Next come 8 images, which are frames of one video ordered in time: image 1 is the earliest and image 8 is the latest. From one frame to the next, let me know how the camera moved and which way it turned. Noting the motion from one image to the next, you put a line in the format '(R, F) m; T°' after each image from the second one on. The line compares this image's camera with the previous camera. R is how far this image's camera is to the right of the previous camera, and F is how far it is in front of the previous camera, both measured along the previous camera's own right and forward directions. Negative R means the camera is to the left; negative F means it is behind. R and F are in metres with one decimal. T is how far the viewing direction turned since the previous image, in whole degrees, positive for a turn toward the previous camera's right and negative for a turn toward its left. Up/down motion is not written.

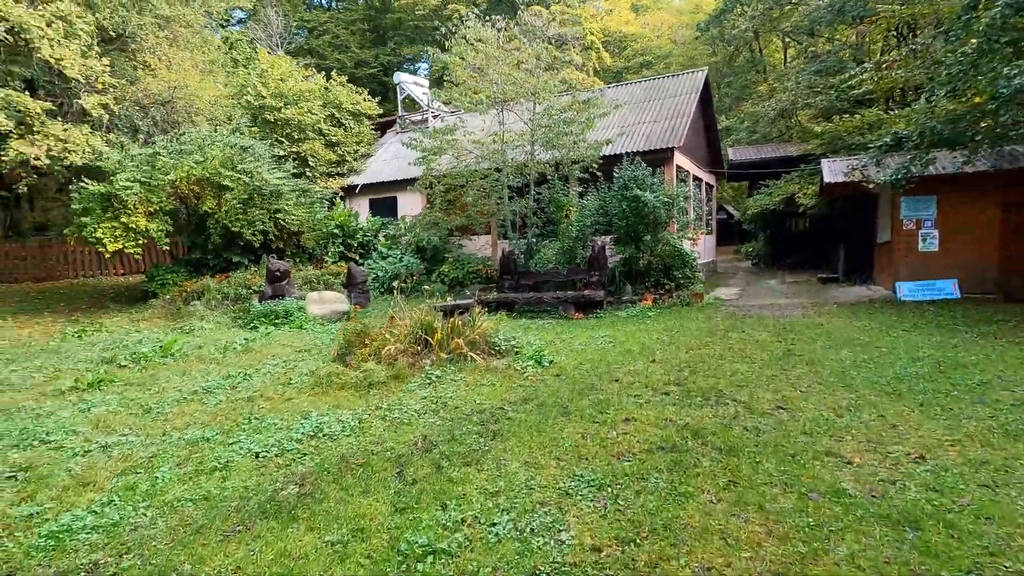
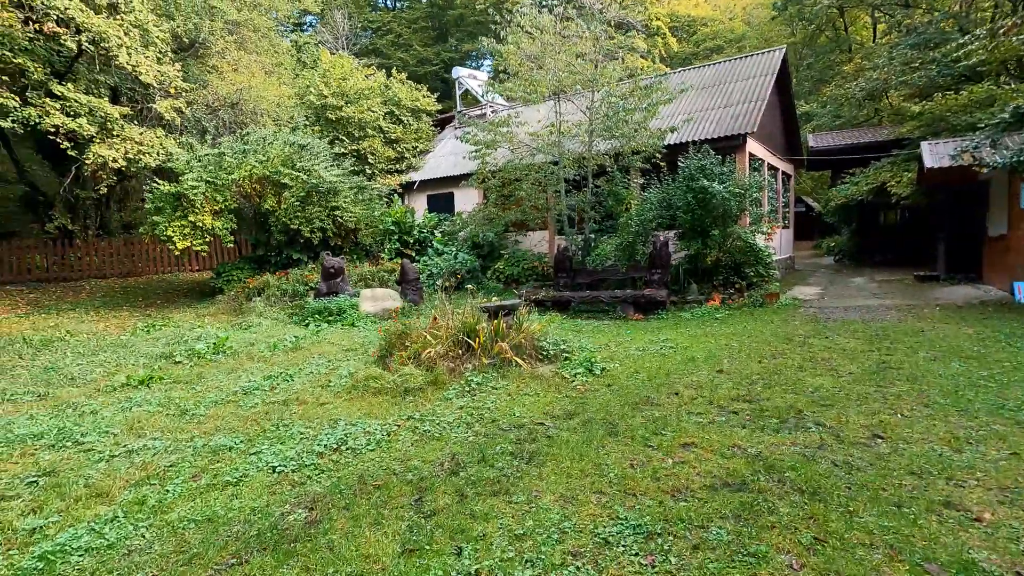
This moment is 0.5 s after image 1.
(+0.1, +0.4) m; -7°
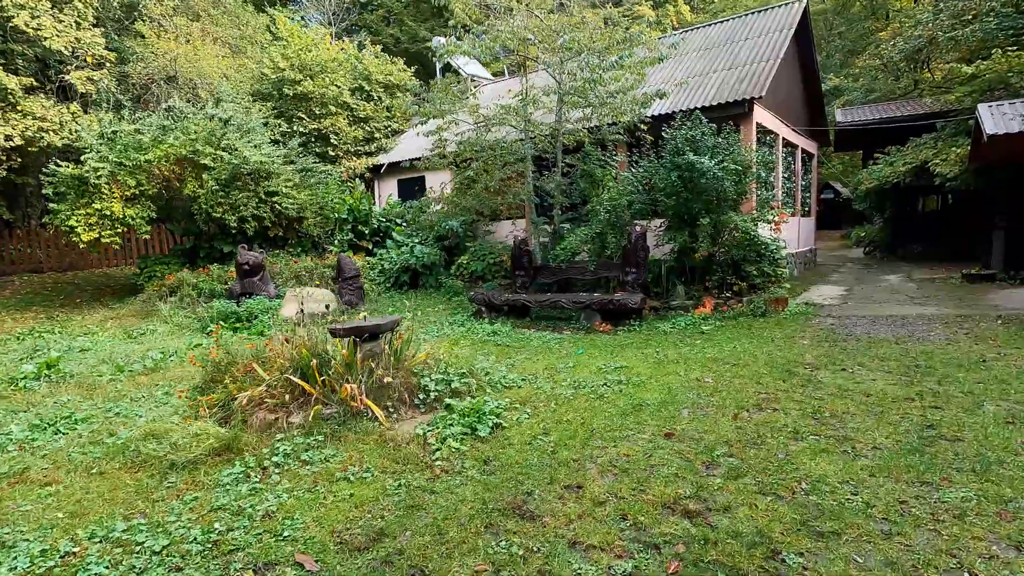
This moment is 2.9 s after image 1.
(+1.1, +1.7) m; -2°
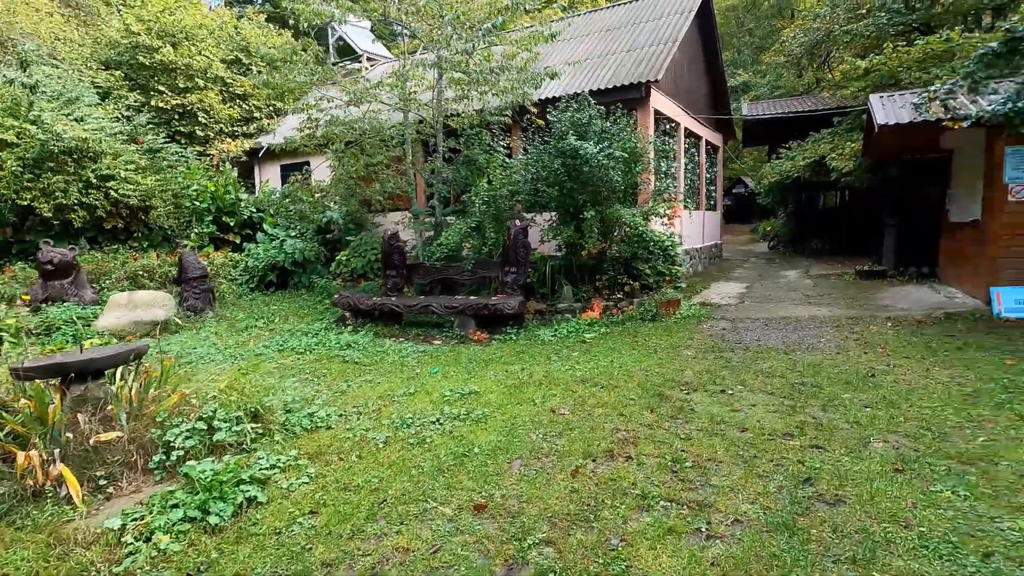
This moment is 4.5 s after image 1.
(+0.8, +0.8) m; +7°
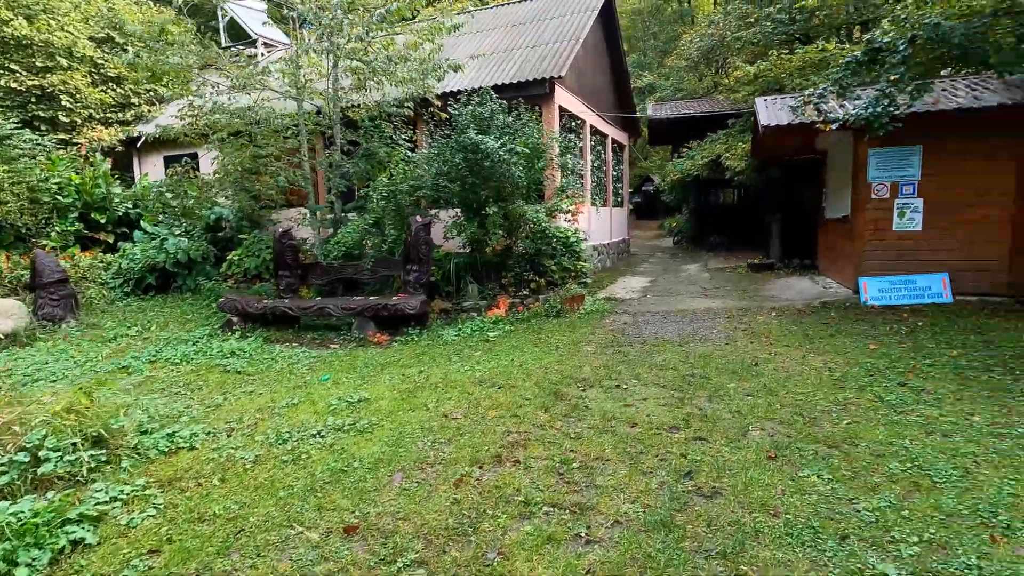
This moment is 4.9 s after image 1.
(+0.2, +0.1) m; +8°
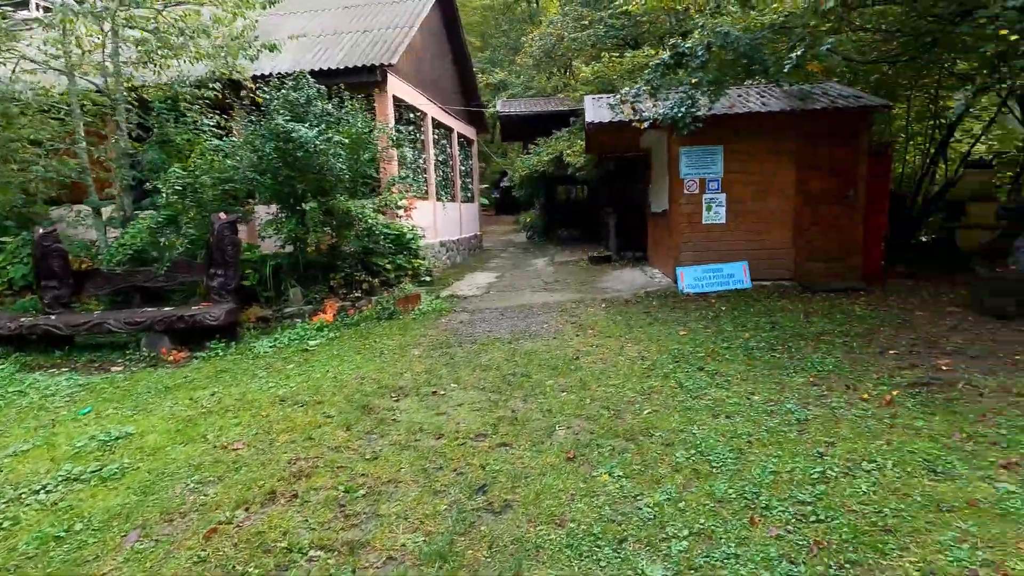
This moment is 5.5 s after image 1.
(+0.4, +0.2) m; +14°
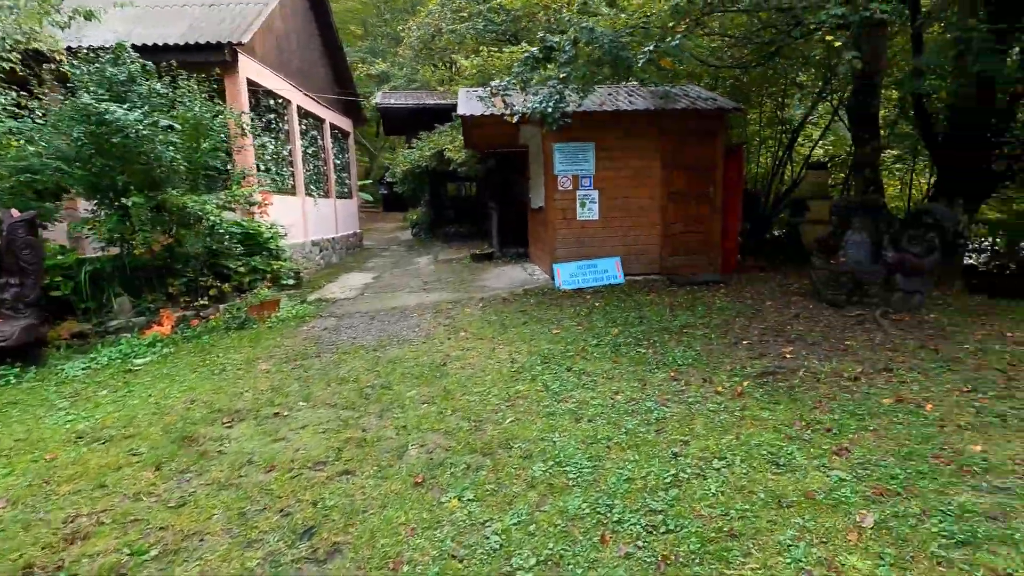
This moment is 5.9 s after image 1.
(+0.2, +0.2) m; +11°
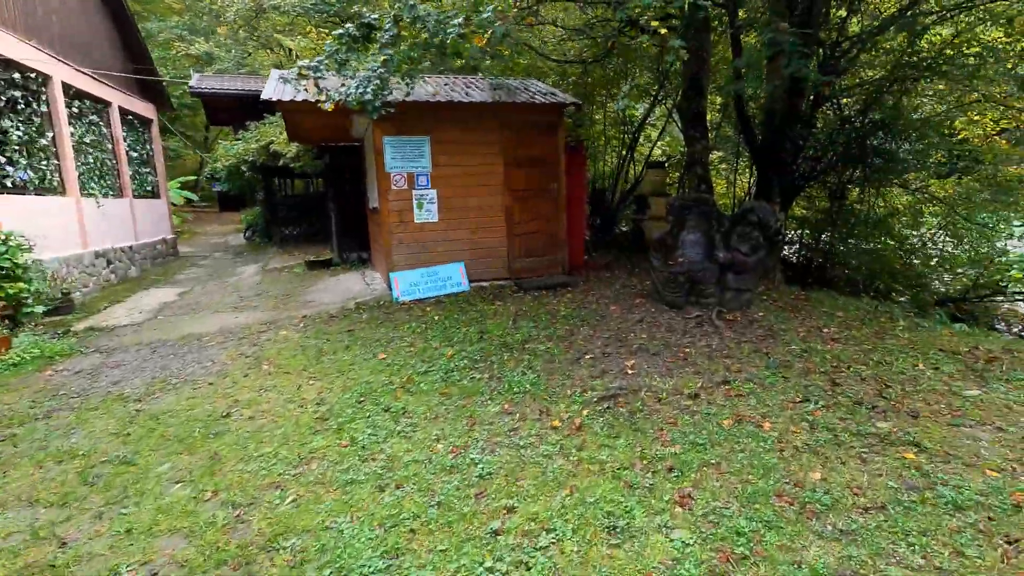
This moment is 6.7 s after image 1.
(+0.4, +0.5) m; +14°
